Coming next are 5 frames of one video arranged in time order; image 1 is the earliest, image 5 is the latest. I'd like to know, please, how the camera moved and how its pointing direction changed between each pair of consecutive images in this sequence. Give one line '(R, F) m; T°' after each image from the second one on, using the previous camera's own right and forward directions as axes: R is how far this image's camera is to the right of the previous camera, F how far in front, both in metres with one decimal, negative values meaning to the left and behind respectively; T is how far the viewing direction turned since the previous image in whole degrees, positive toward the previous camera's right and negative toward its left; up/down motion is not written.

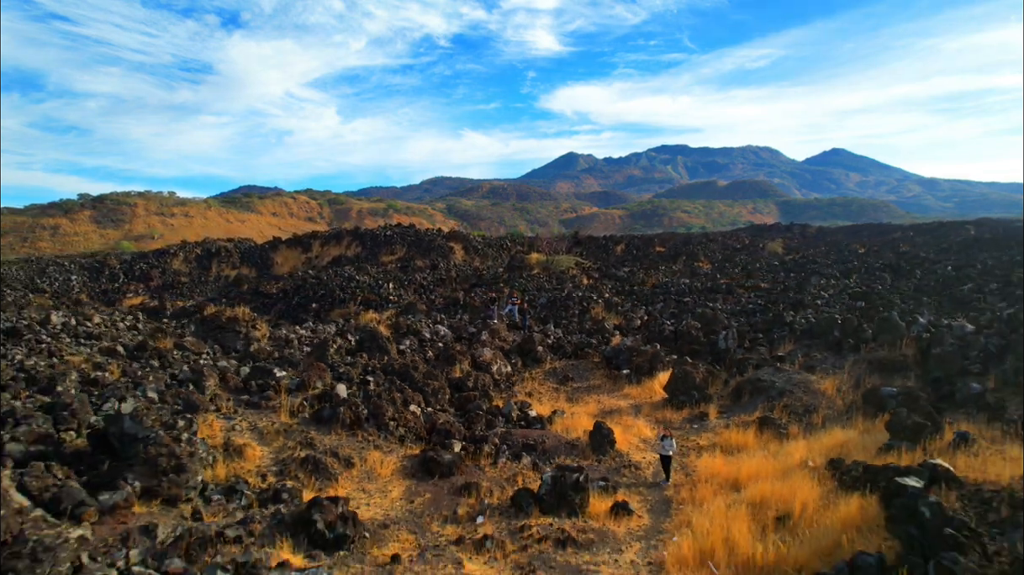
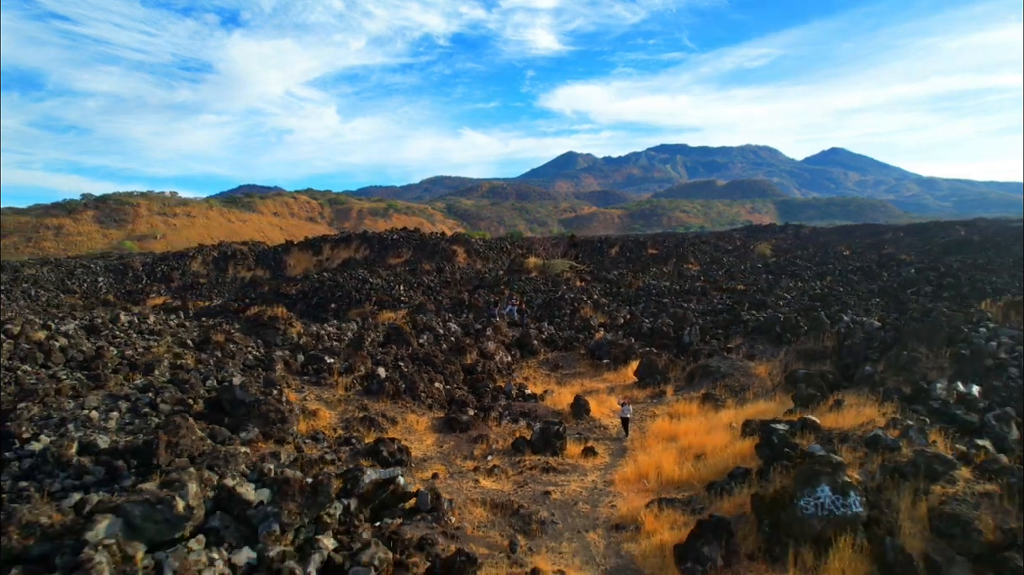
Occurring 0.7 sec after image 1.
(0.0, -1.4) m; 0°
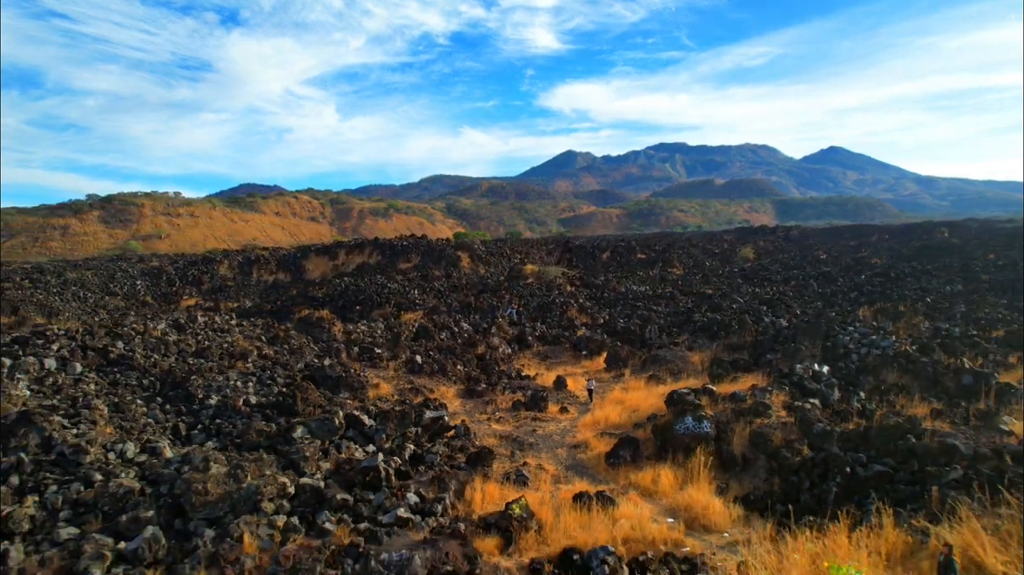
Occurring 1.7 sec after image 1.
(0.0, -2.4) m; 0°
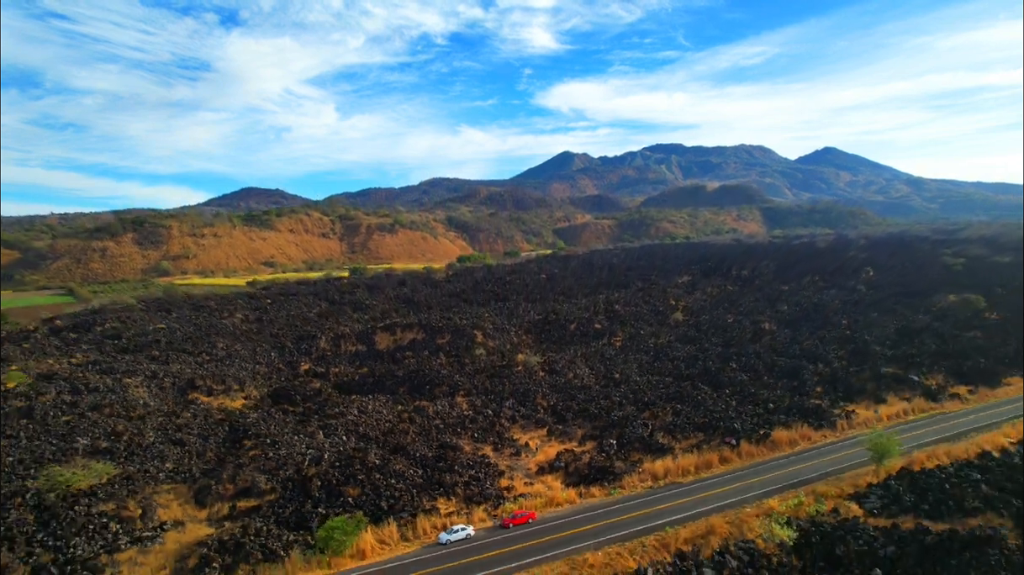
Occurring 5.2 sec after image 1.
(0.0, -14.4) m; 0°
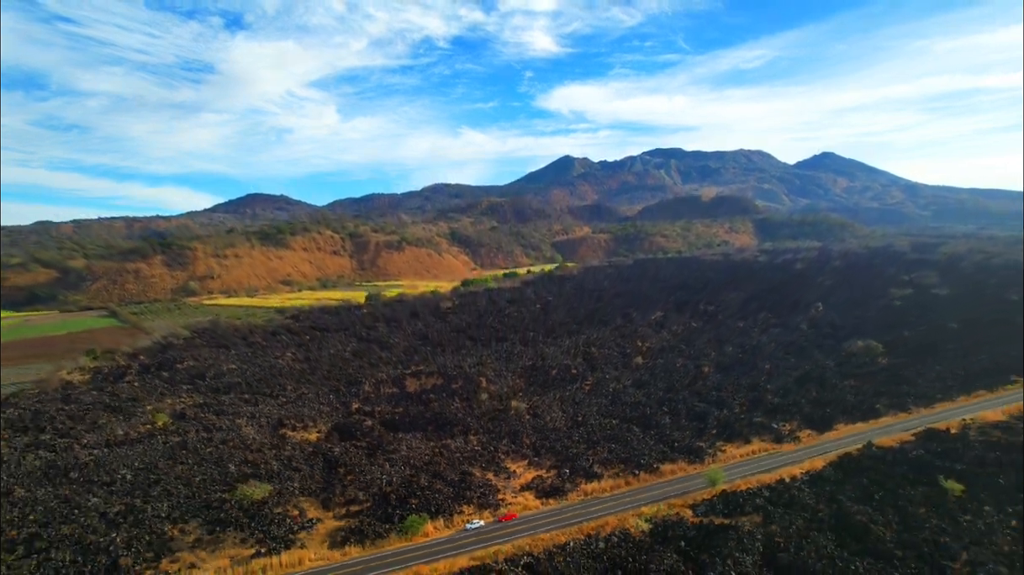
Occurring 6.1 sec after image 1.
(+0.3, -13.9) m; 0°
